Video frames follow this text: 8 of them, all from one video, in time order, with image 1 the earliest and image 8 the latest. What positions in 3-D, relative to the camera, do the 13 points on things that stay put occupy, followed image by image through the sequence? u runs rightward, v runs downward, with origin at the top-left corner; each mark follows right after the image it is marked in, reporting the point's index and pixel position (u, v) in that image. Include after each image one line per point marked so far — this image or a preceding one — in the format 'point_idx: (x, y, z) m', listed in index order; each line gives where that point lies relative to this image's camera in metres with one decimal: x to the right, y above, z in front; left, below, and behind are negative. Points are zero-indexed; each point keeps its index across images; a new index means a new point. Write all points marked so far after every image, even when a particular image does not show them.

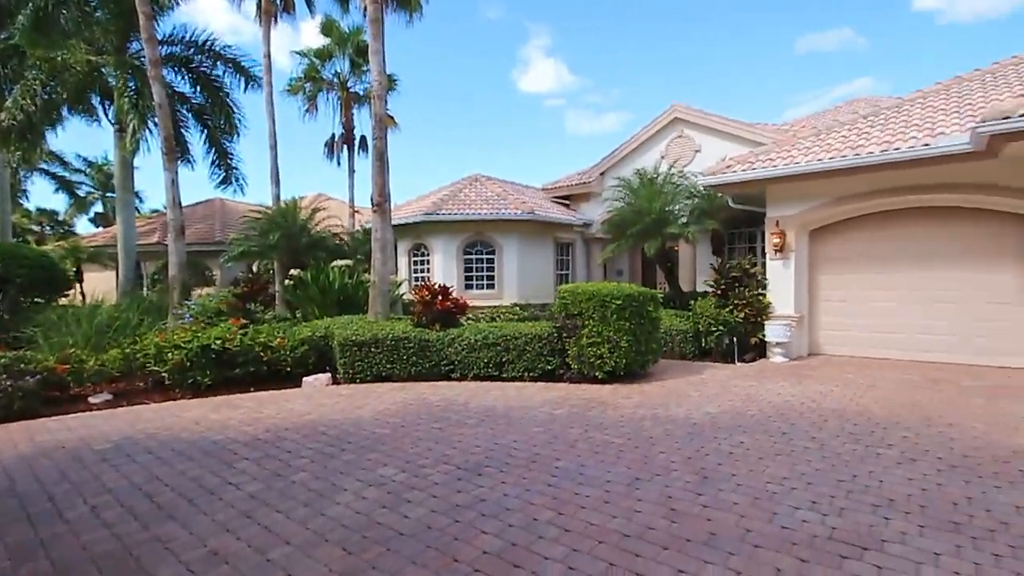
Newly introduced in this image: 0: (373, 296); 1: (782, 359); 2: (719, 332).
0: (-3.7, -0.2, +13.1) m
1: (+6.5, -1.7, +11.8) m
2: (+5.4, -1.1, +12.7) m
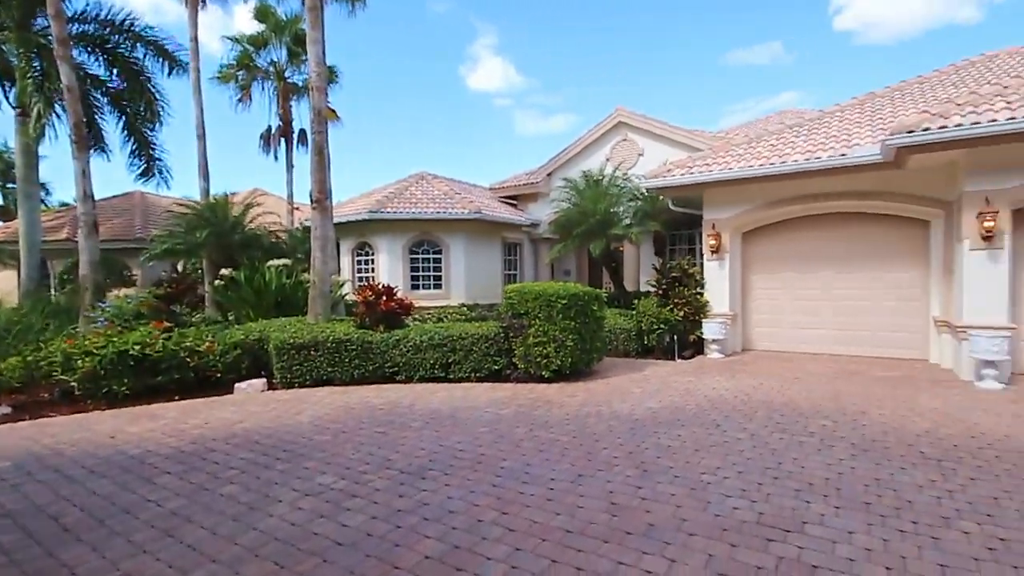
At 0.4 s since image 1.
0: (-5.1, -0.2, +12.5) m
1: (+5.2, -1.7, +12.4) m
2: (+4.0, -1.1, +13.1) m
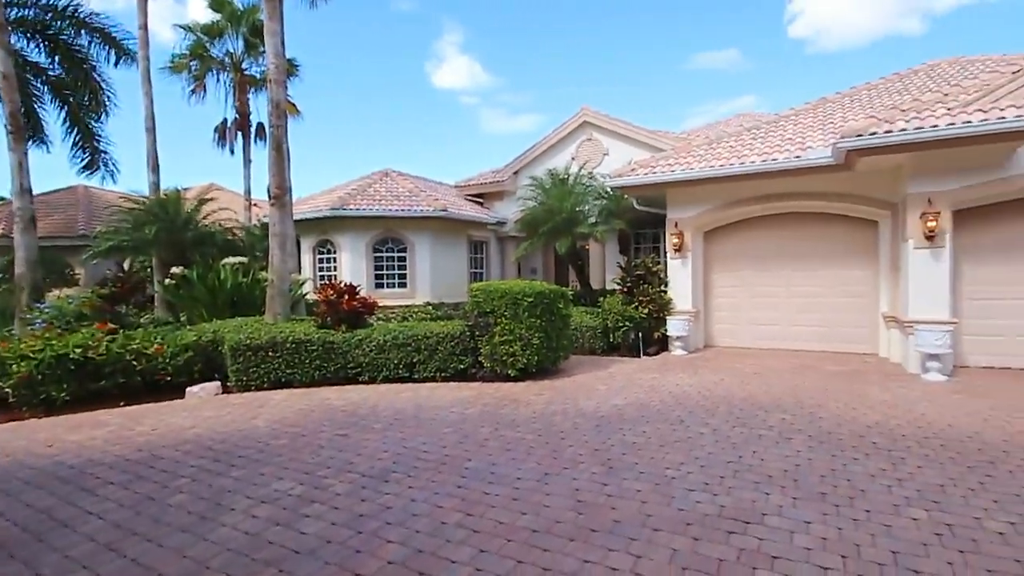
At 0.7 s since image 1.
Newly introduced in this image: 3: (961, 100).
0: (-6.0, -0.2, +12.1) m
1: (+4.4, -1.7, +12.6) m
2: (+3.1, -1.1, +13.2) m
3: (+8.7, +3.7, +9.2) m
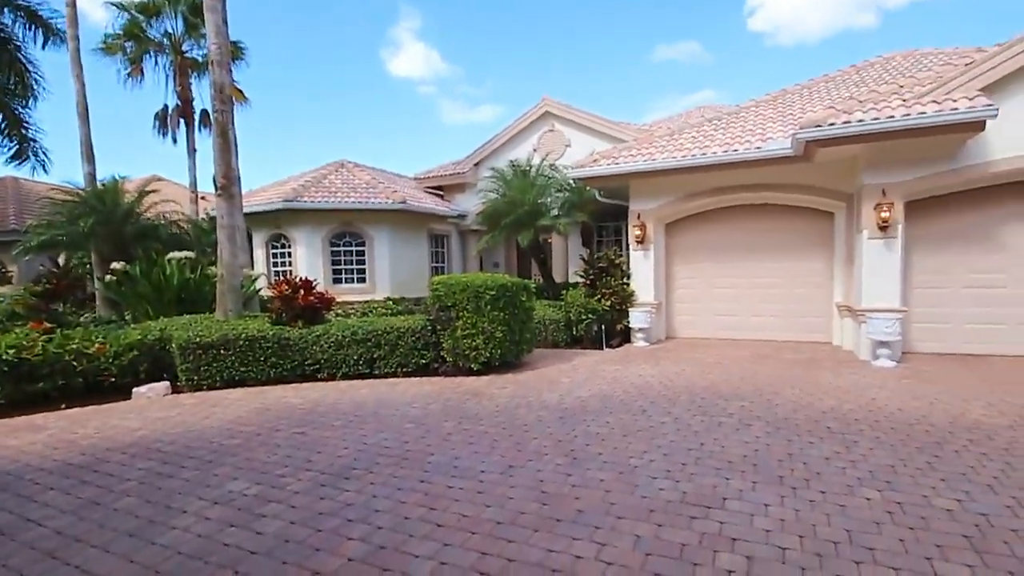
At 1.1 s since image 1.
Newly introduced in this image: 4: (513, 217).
0: (-6.8, -0.1, +11.5) m
1: (+3.5, -1.5, +12.8) m
2: (+2.1, -0.9, +13.3) m
3: (+8.0, +3.9, +9.6) m
4: (0.0, +2.4, +16.5) m
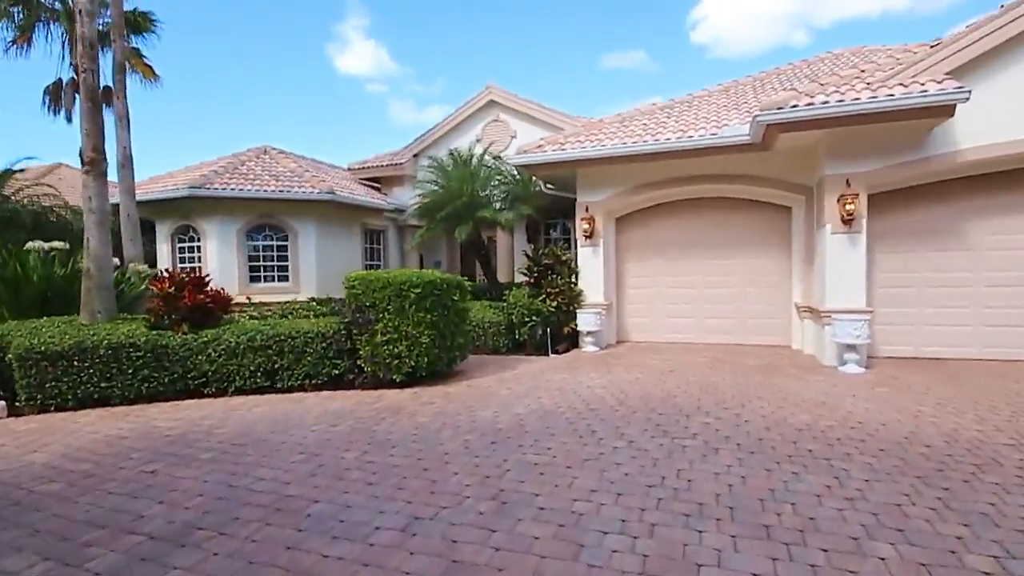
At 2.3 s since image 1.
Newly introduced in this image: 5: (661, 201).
0: (-8.2, 0.0, +9.4) m
1: (+1.9, -1.4, +11.6) m
2: (+0.5, -0.9, +12.0) m
3: (+6.8, +3.9, +9.0) m
4: (-1.9, +2.4, +15.1) m
5: (+3.6, +2.1, +12.2) m
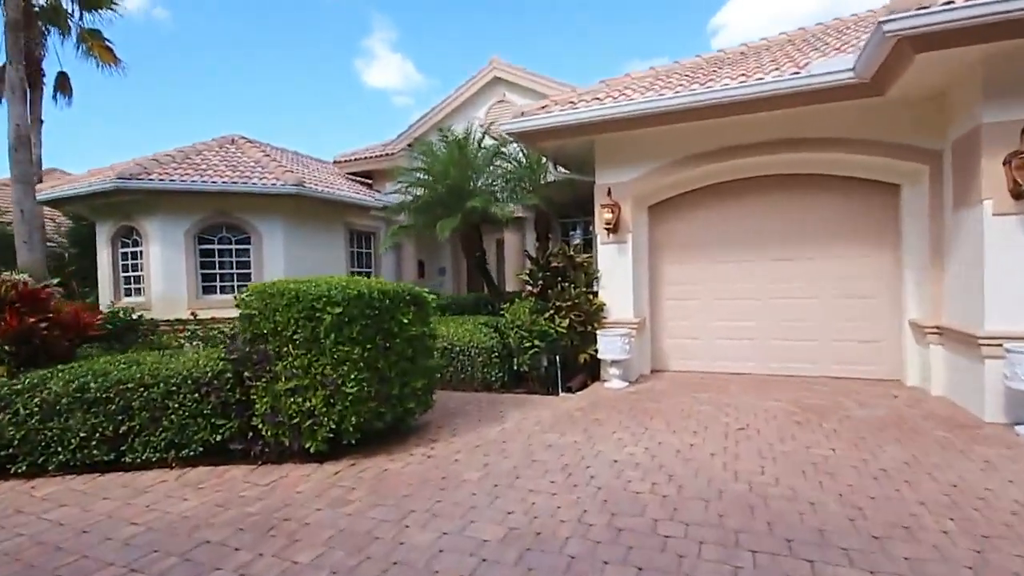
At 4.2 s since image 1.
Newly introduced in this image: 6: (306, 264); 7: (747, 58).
0: (-8.3, -0.3, +6.7) m
1: (+1.8, -1.7, +8.4) m
2: (+0.5, -1.1, +8.9) m
3: (+6.5, +3.8, +5.6) m
4: (-1.8, +2.1, +12.1) m
5: (+3.5, +1.9, +8.9) m
6: (-6.2, +0.6, +14.9) m
7: (+4.4, +4.4, +9.2) m
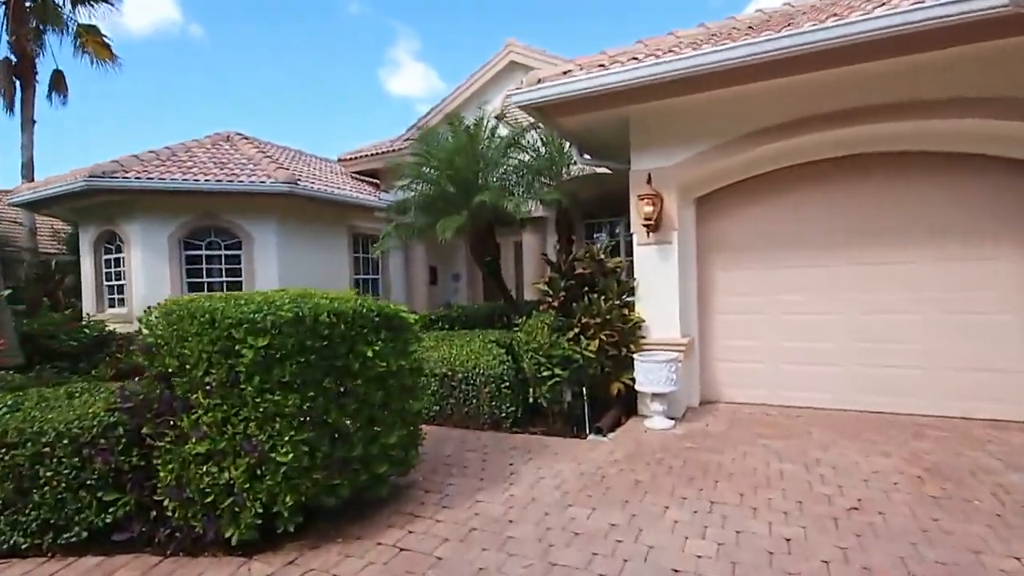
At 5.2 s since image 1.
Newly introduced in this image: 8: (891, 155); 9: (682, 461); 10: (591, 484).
0: (-8.2, -0.5, +5.3) m
1: (+2.1, -1.8, +6.6) m
2: (+0.7, -1.3, +7.1) m
3: (+6.6, +3.6, +3.6) m
4: (-1.4, +1.9, +10.4) m
5: (+3.7, +1.8, +7.0) m
6: (-5.7, +0.4, +13.4) m
7: (+4.7, +4.2, +7.3) m
8: (+5.2, +1.8, +6.5) m
9: (+1.8, -1.9, +5.3) m
10: (+0.7, -2.0, +4.9) m
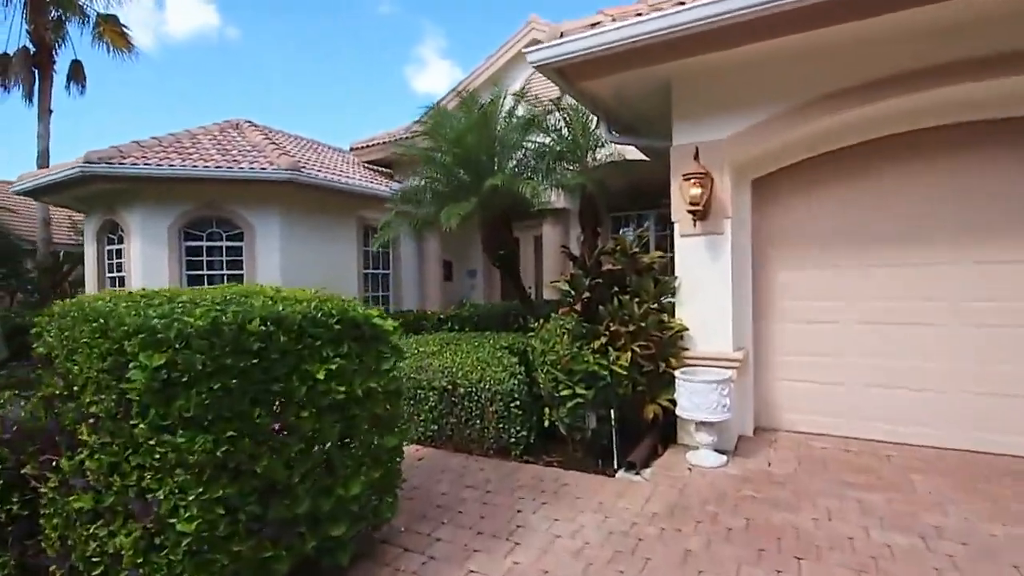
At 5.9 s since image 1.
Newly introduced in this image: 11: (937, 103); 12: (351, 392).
0: (-8.1, -0.3, +4.5) m
1: (+2.2, -1.8, +5.3) m
2: (+0.9, -1.3, +5.9) m
3: (+6.6, +3.5, +2.1) m
4: (-1.1, +2.0, +9.3) m
5: (+3.9, +1.7, +5.6) m
6: (-5.2, +0.5, +12.5) m
7: (+4.9, +4.1, +5.8) m
8: (+5.3, +1.7, +5.0) m
9: (+1.9, -1.9, +3.9) m
10: (+0.8, -2.0, +3.6) m
11: (+4.5, +1.9, +4.9) m
12: (-1.0, -0.6, +3.4) m
